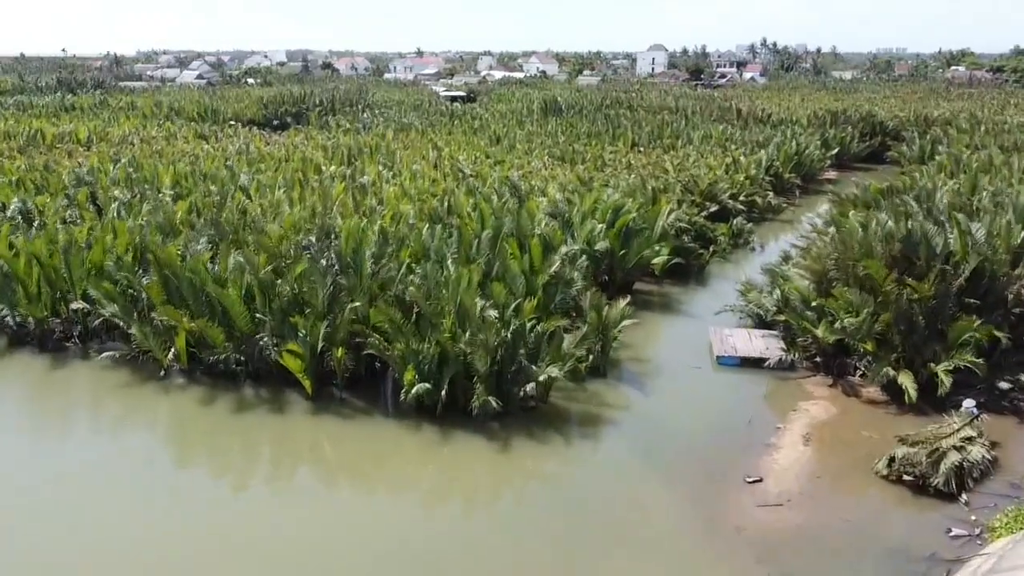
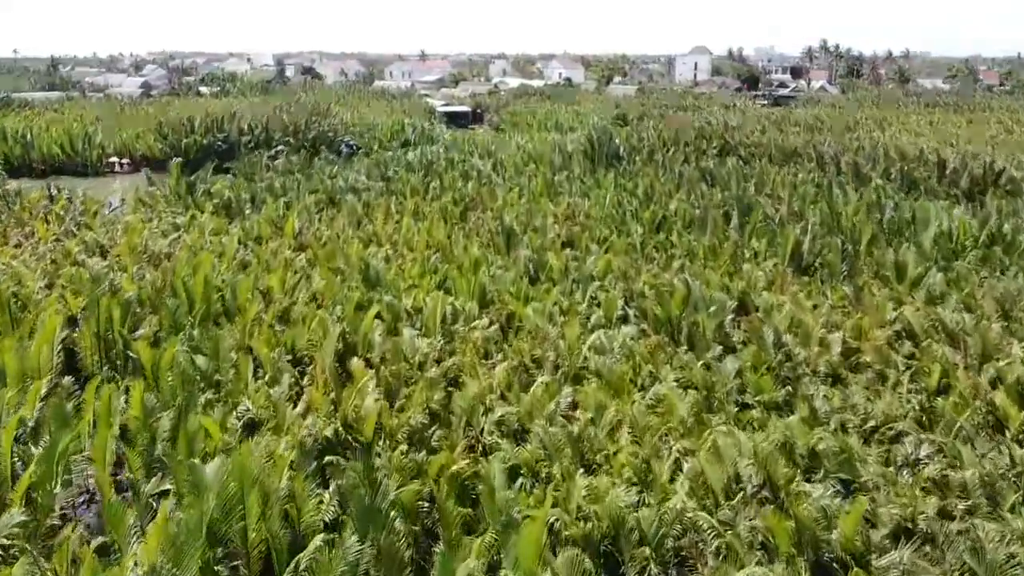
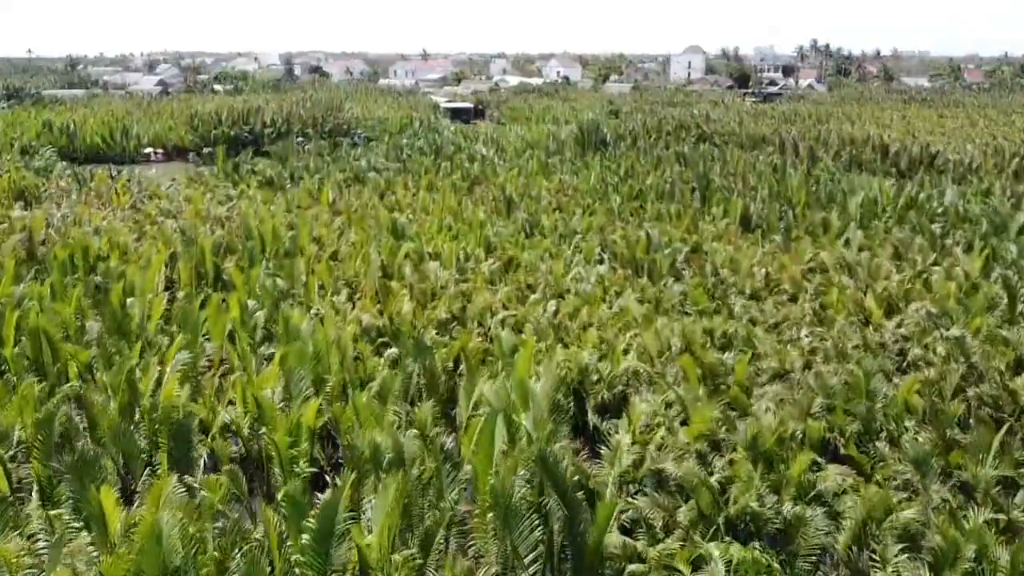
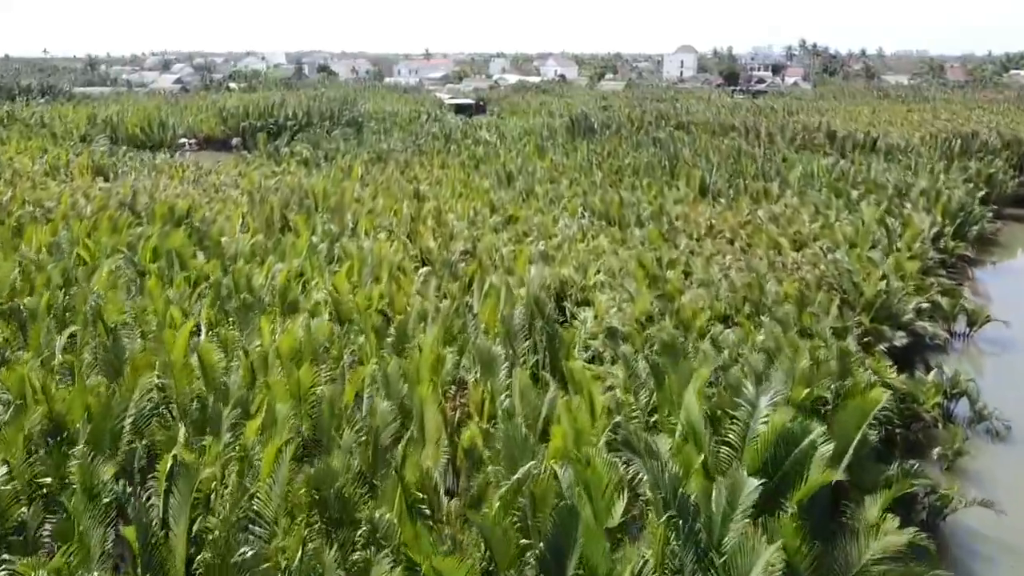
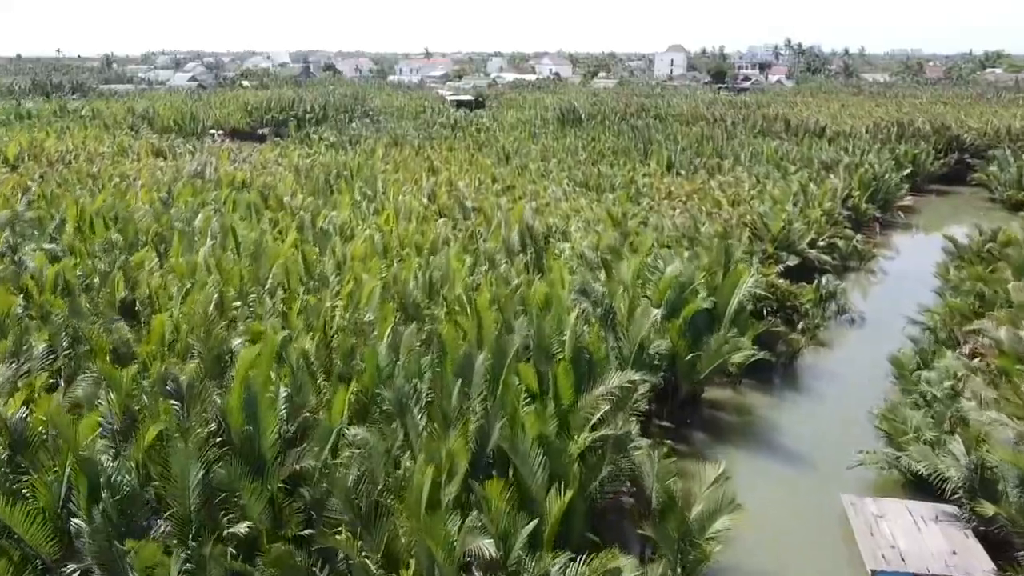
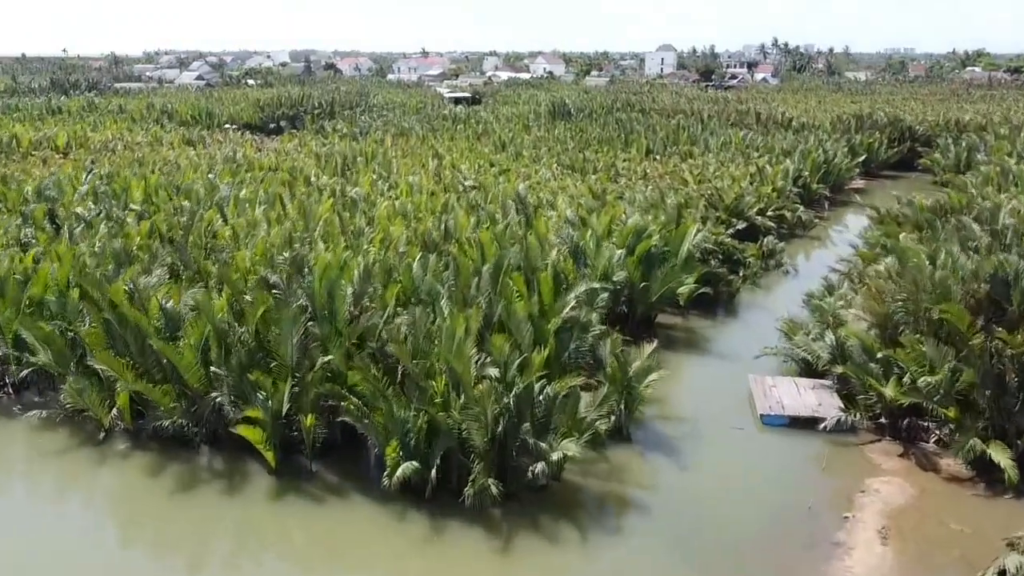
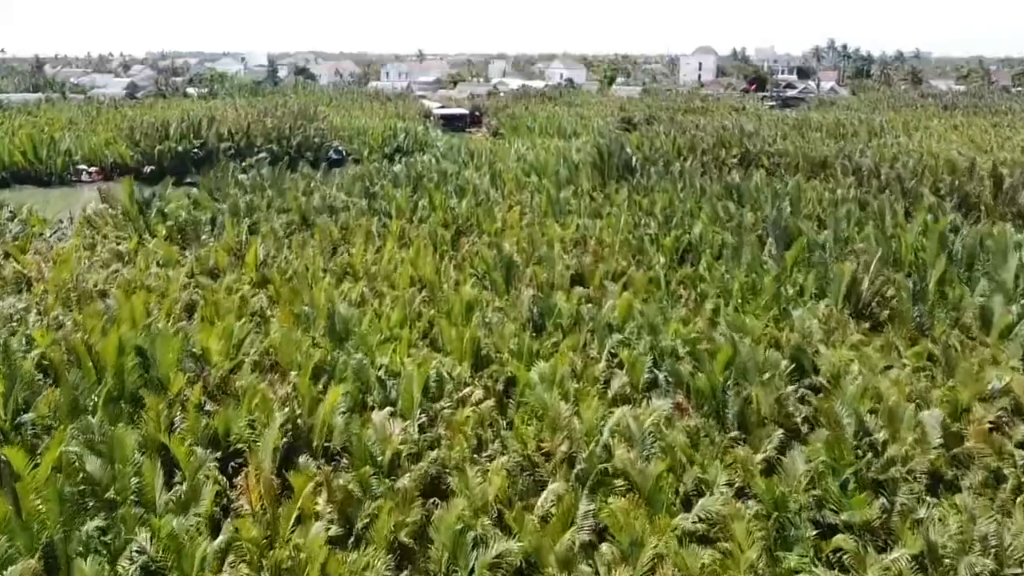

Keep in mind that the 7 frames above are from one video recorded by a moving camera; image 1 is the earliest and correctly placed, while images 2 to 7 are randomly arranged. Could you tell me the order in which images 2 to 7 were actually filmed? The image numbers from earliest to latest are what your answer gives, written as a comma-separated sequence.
6, 5, 4, 3, 2, 7
